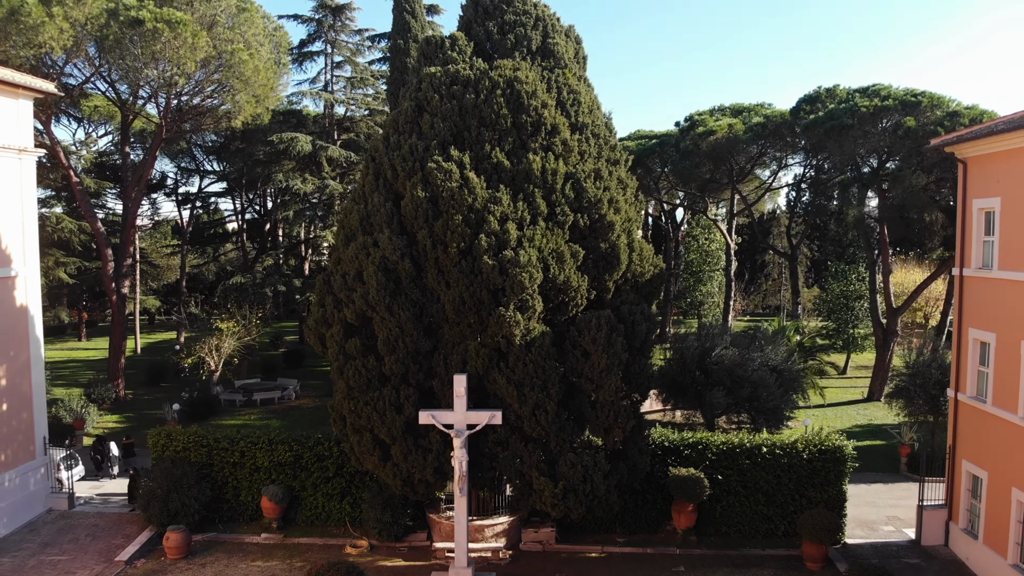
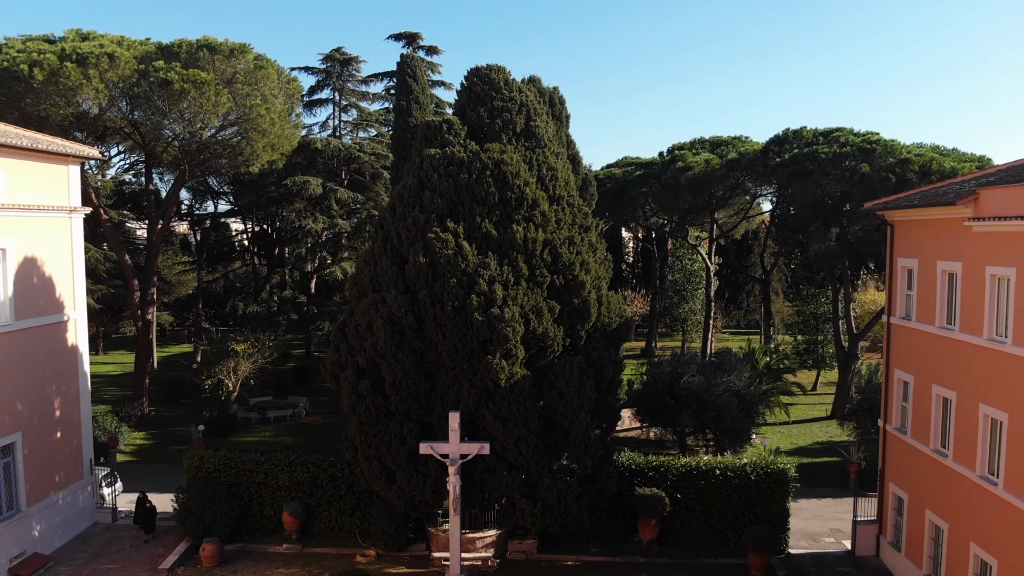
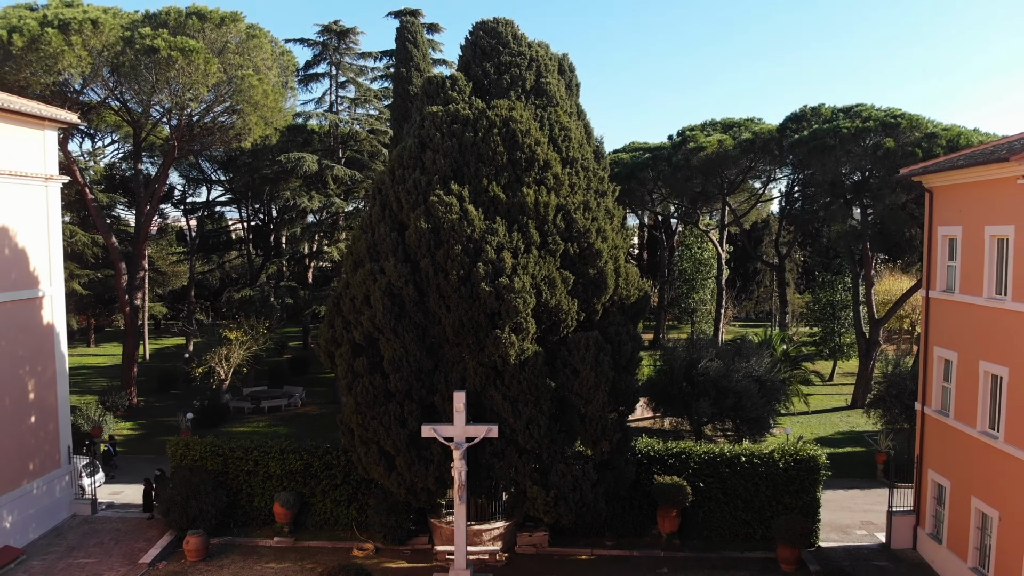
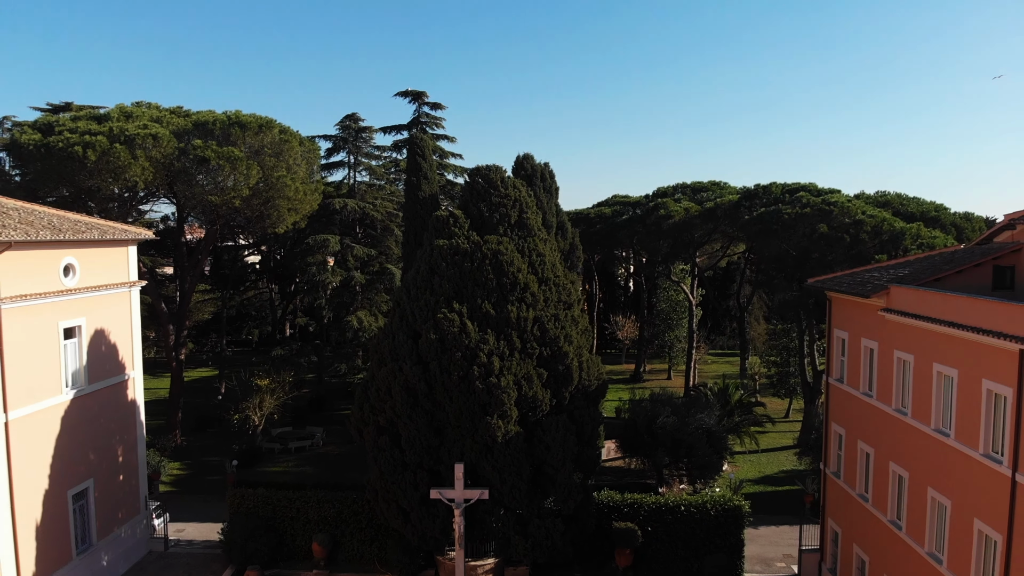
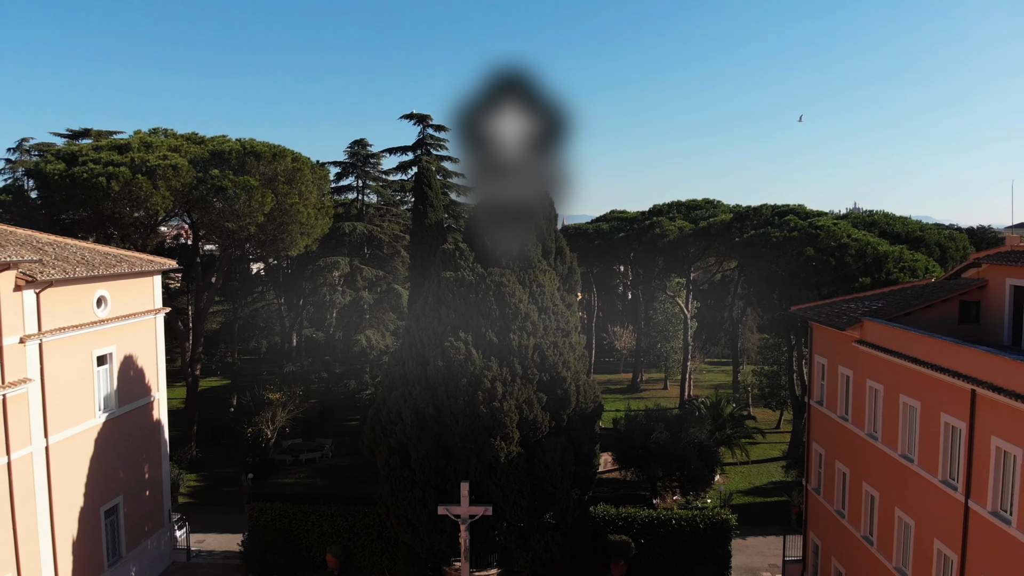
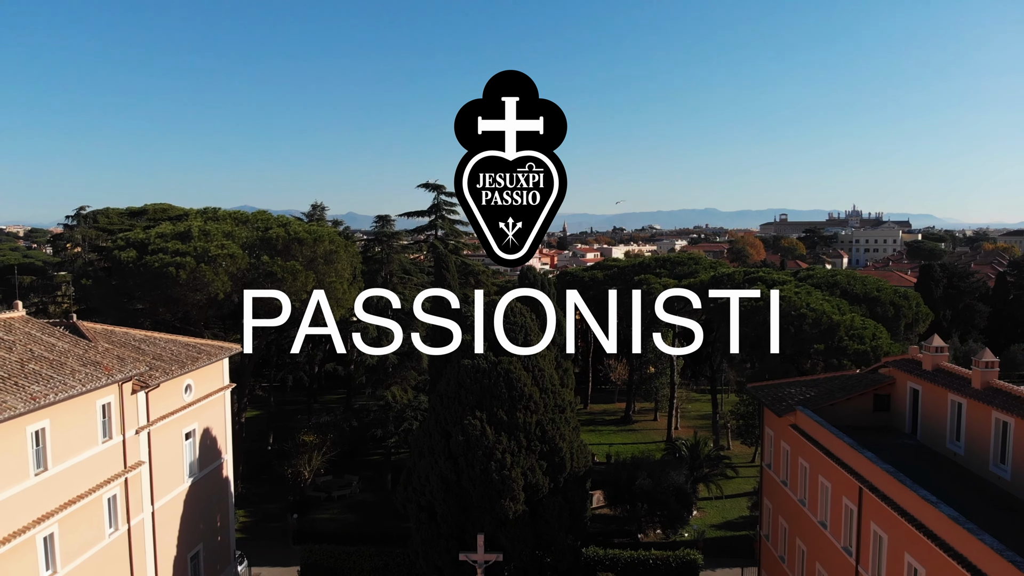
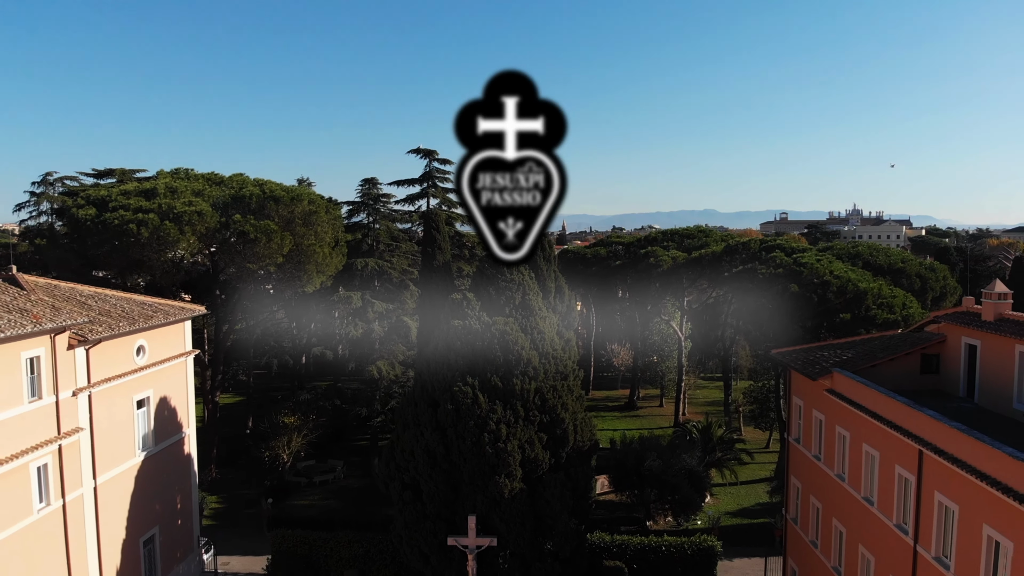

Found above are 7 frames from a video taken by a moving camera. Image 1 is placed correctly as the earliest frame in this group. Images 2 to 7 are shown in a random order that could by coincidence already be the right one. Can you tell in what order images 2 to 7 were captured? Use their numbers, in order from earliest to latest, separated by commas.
3, 2, 4, 5, 7, 6
